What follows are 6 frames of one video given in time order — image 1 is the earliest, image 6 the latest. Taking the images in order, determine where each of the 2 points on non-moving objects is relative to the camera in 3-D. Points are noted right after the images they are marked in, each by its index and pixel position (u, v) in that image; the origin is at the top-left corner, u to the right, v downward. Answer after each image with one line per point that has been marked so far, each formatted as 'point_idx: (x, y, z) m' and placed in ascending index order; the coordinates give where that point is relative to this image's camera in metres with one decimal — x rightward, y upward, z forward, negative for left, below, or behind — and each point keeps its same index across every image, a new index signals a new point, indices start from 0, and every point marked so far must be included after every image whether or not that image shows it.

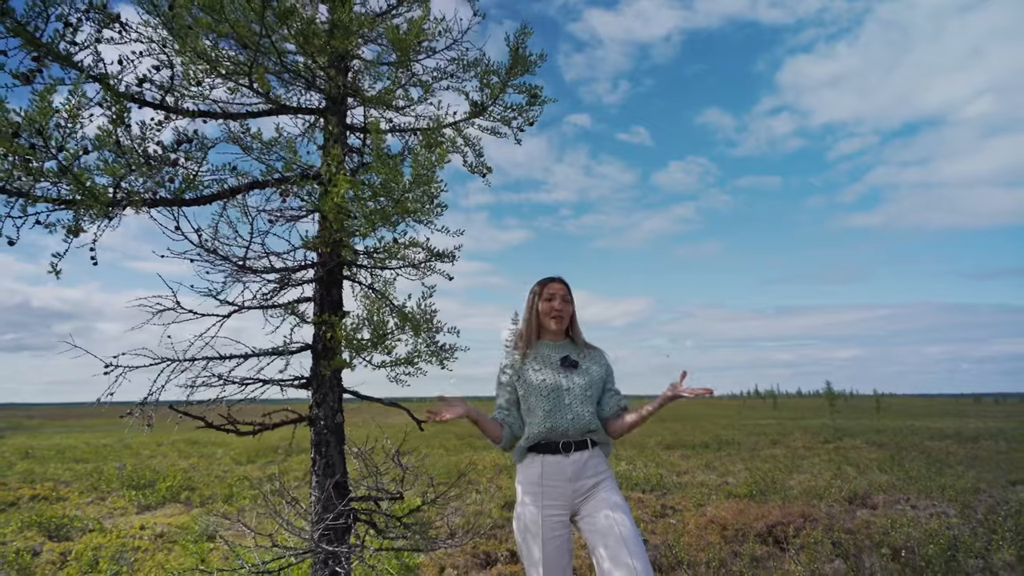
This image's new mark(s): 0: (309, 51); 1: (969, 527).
0: (-1.7, +2.0, +5.0) m
1: (+7.0, -3.6, +9.1) m
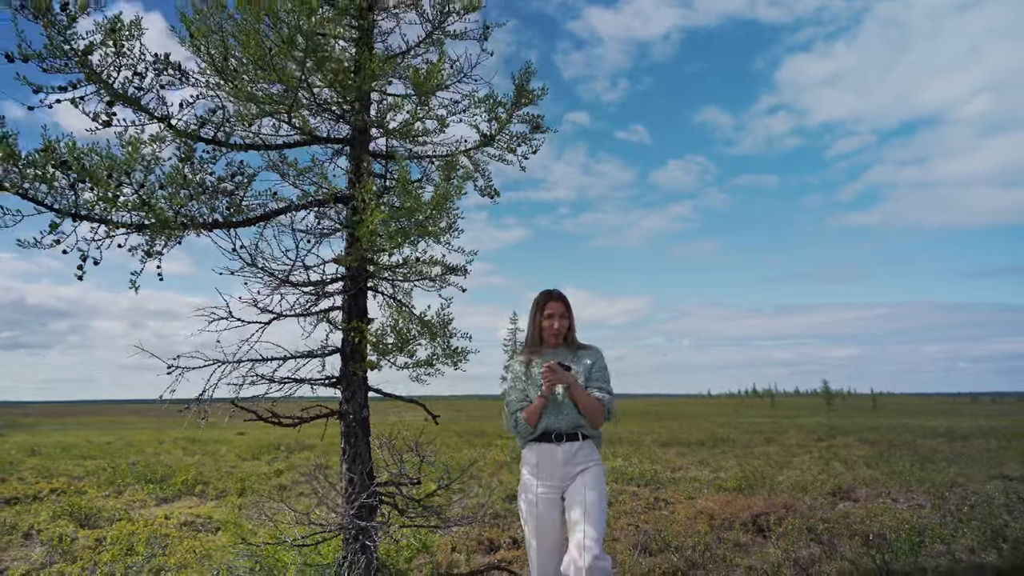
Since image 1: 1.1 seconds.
0: (-1.6, +1.9, +5.6) m
1: (+7.1, -3.7, +9.7) m
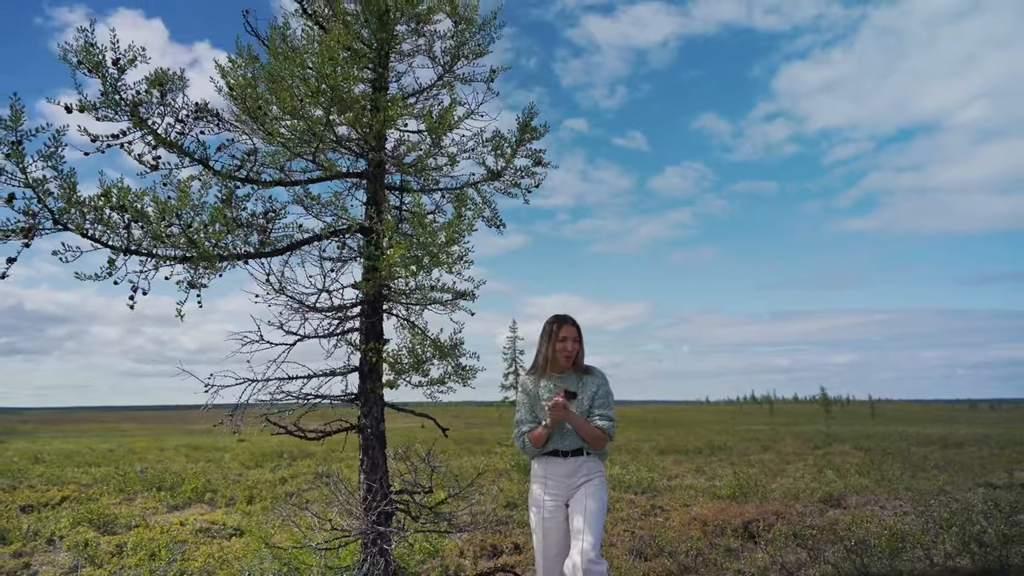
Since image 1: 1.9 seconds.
0: (-1.6, +1.7, +6.1) m
1: (+7.1, -4.0, +10.2) m
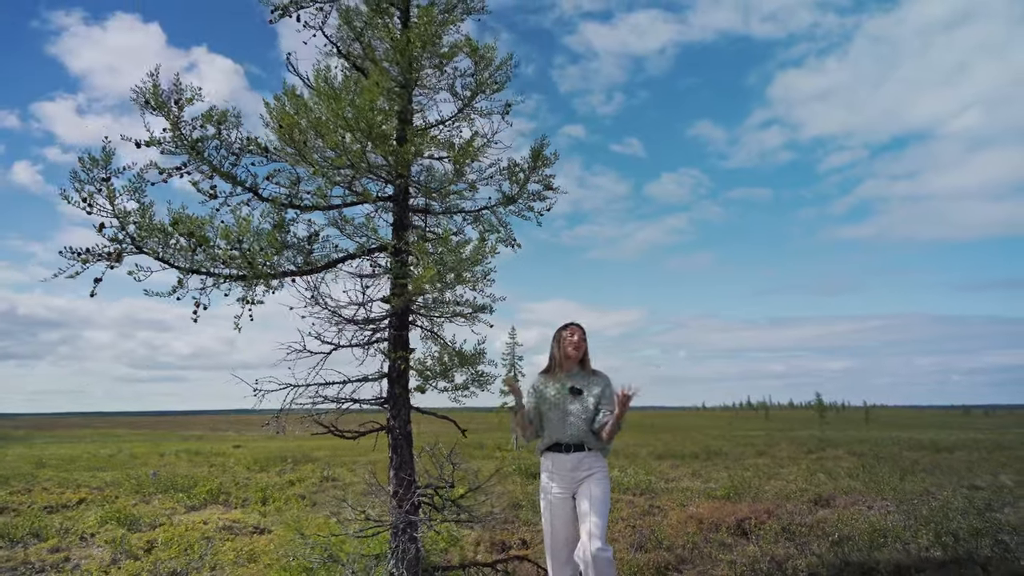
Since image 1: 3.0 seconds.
0: (-1.4, +1.5, +6.8) m
1: (+7.2, -4.3, +10.9) m
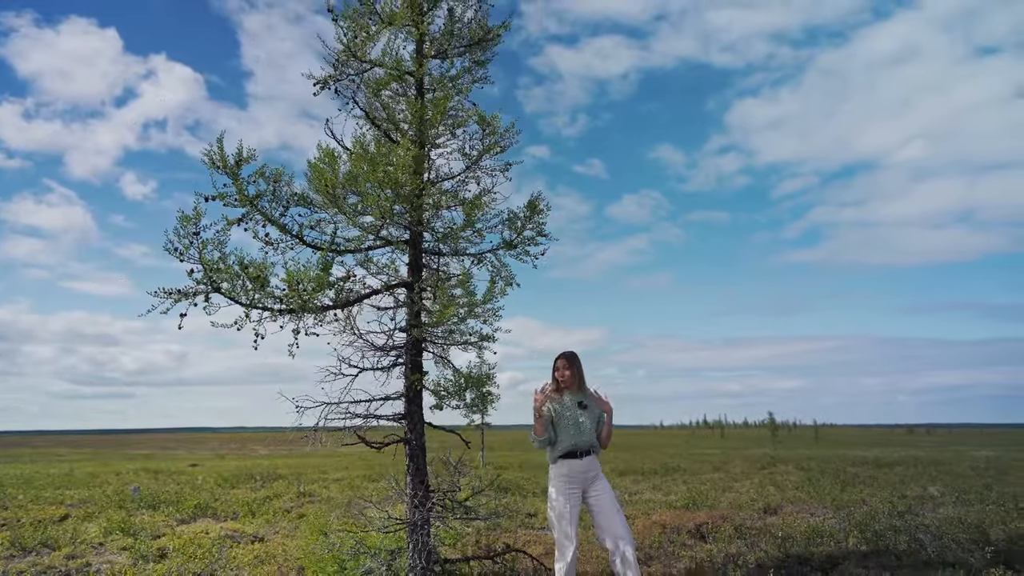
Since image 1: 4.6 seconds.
0: (-1.4, +1.1, +8.0) m
1: (+6.9, -4.9, +12.5) m
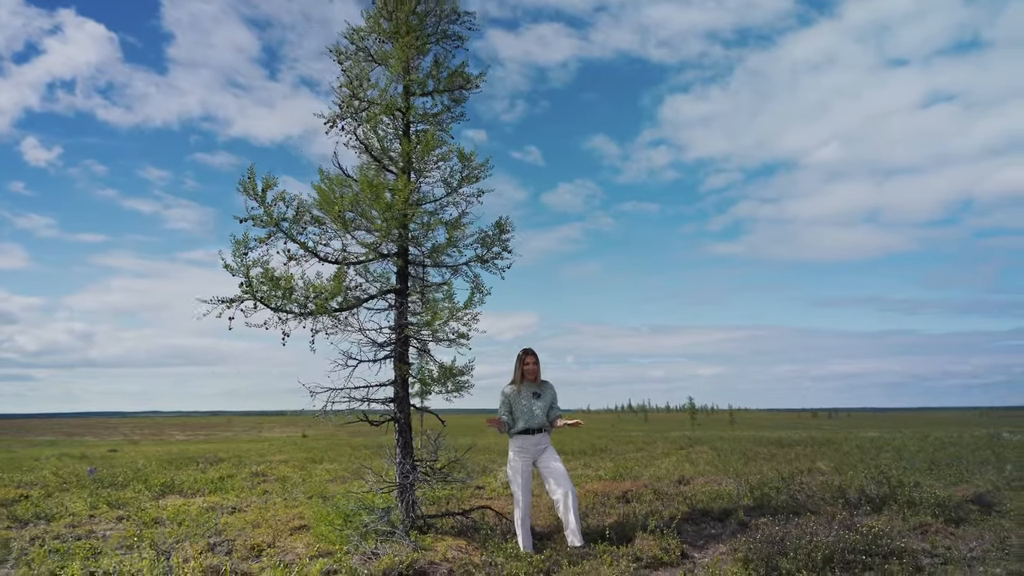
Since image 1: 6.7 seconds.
0: (-1.8, +1.0, +9.6) m
1: (+5.7, -5.1, +15.1) m
